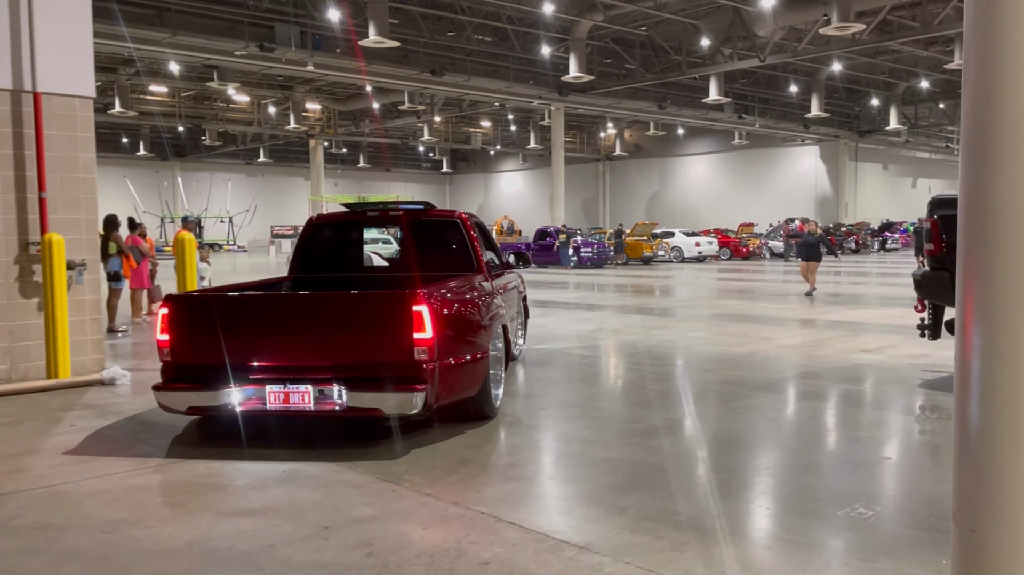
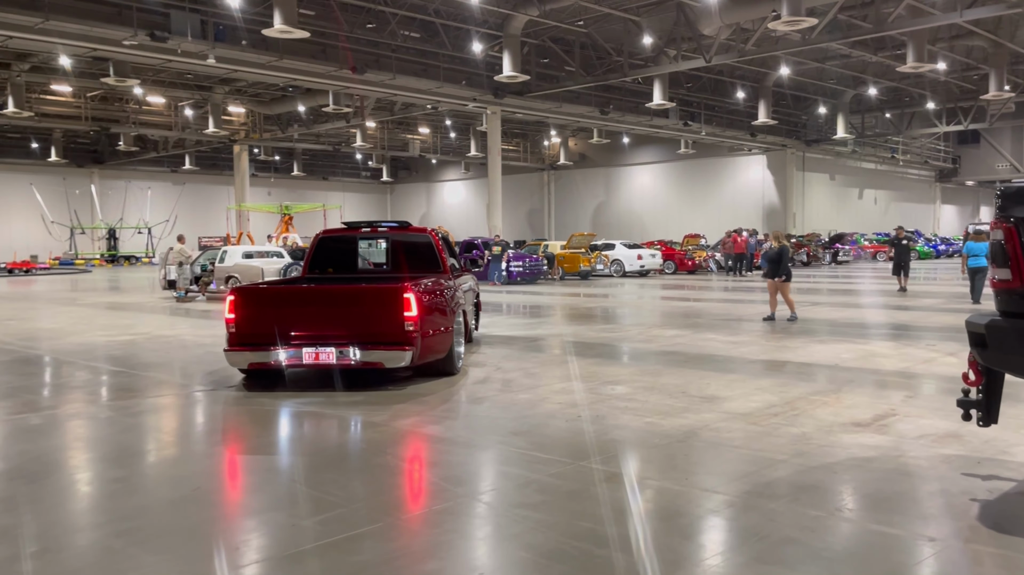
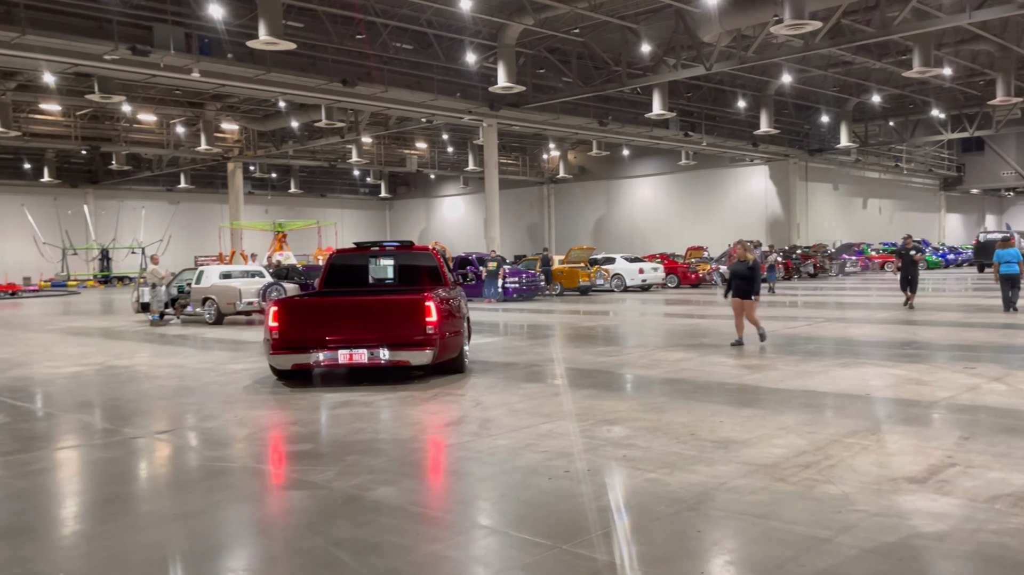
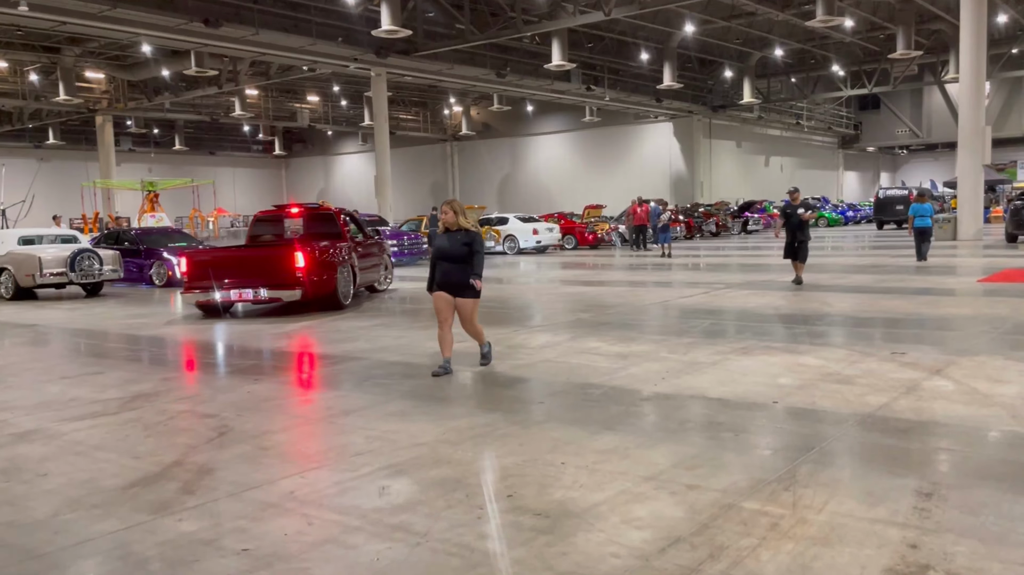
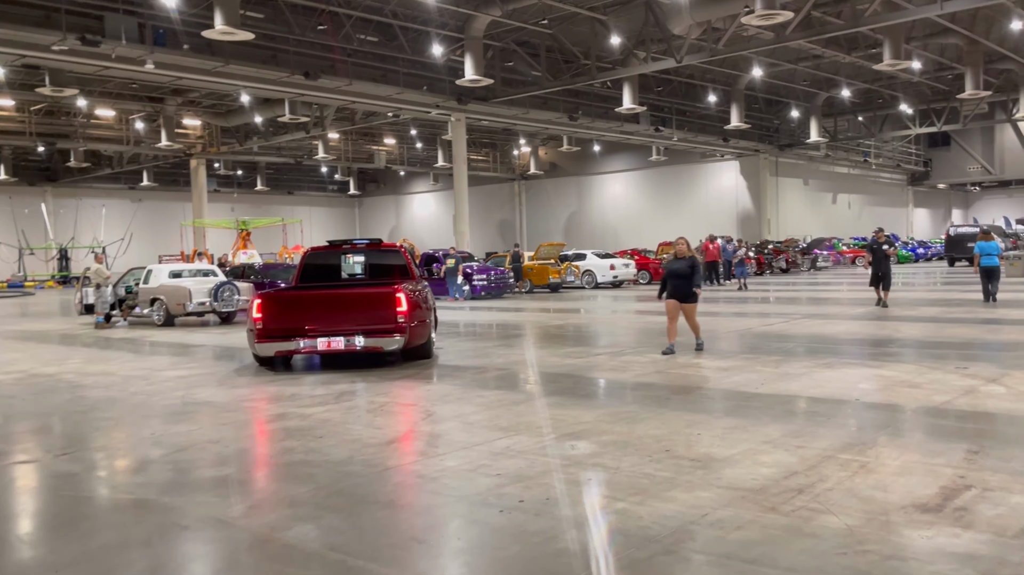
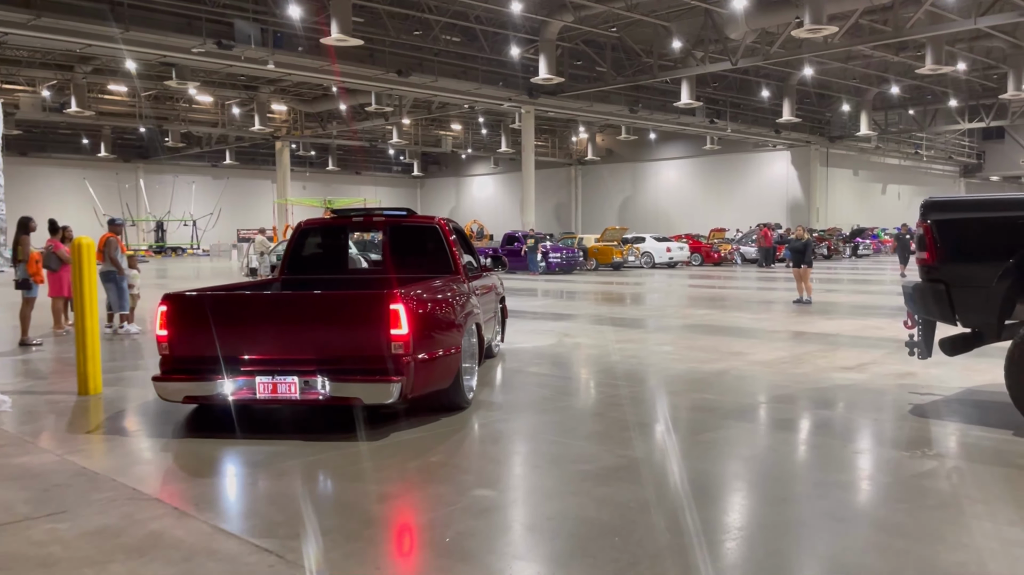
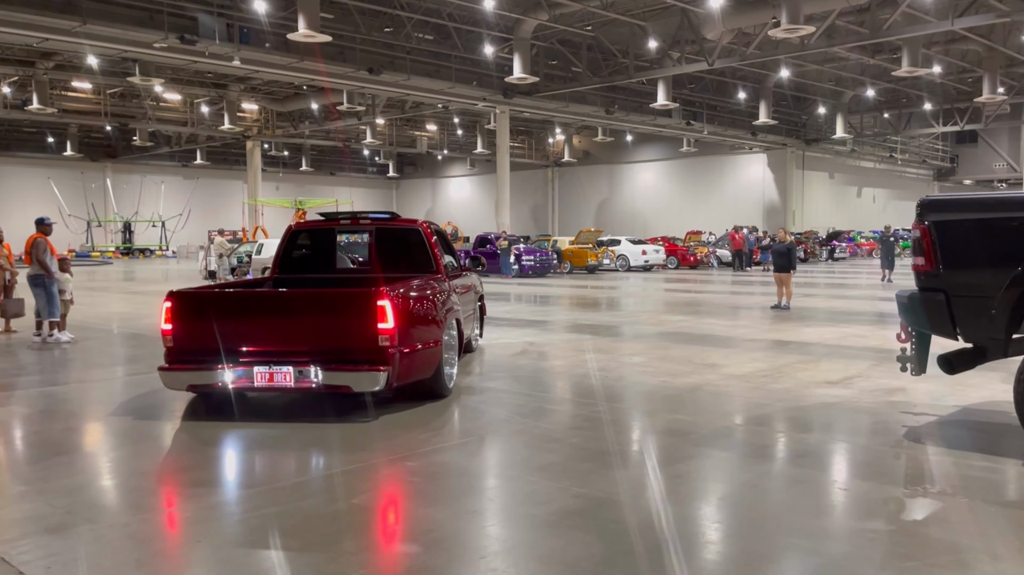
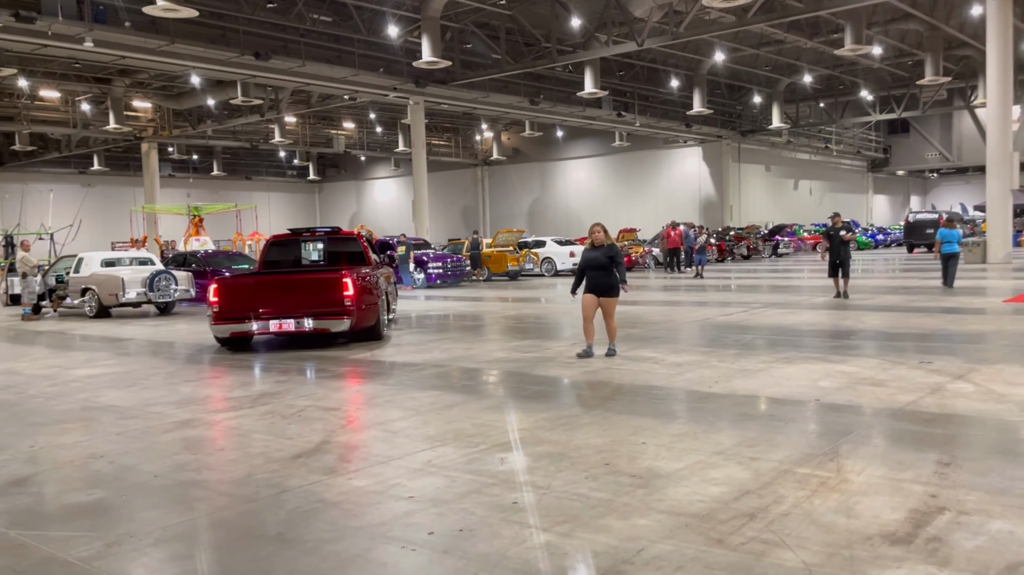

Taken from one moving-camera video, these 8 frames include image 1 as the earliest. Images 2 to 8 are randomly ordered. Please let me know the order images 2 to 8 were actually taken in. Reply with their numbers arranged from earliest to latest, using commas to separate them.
6, 7, 2, 3, 5, 8, 4
